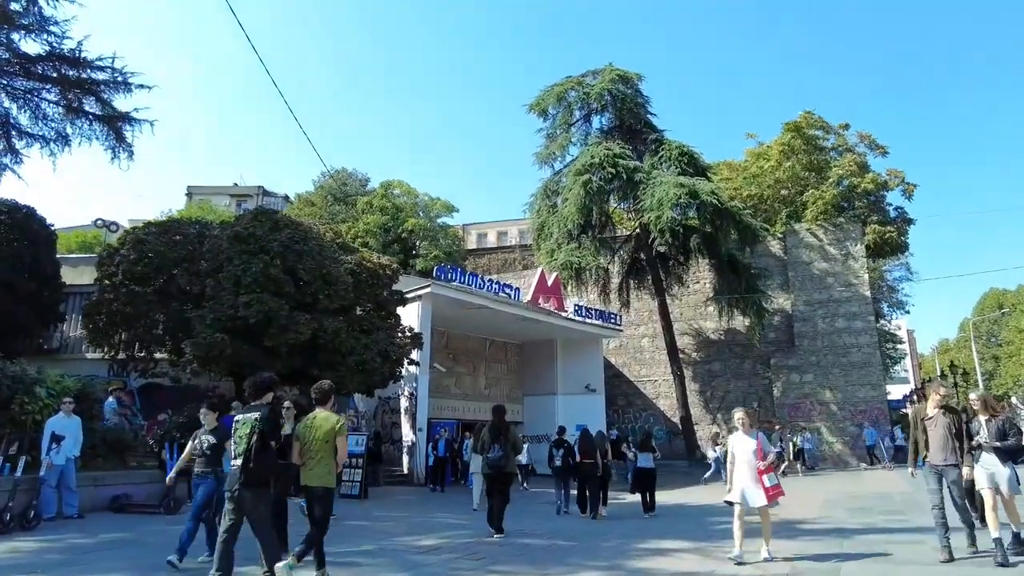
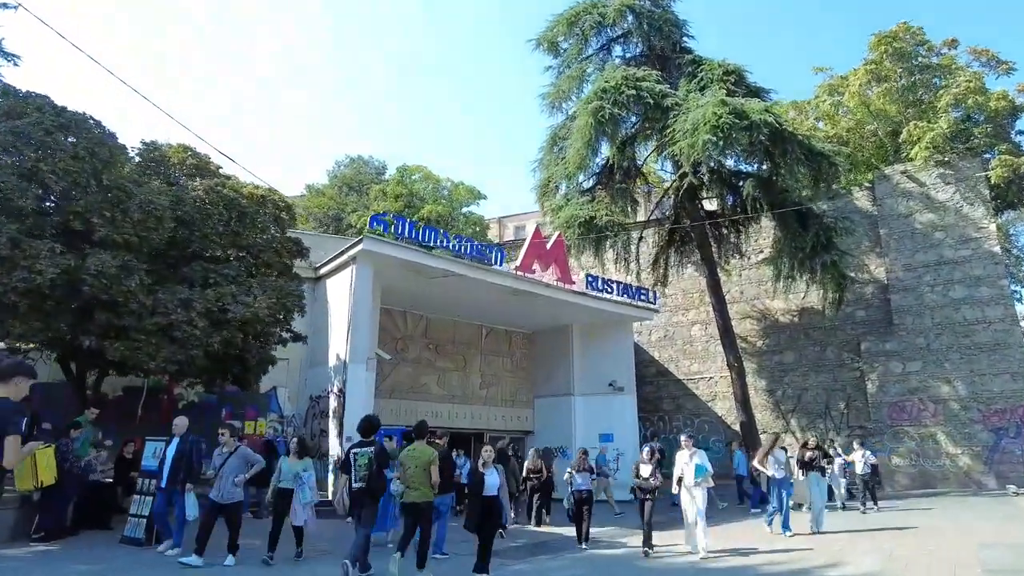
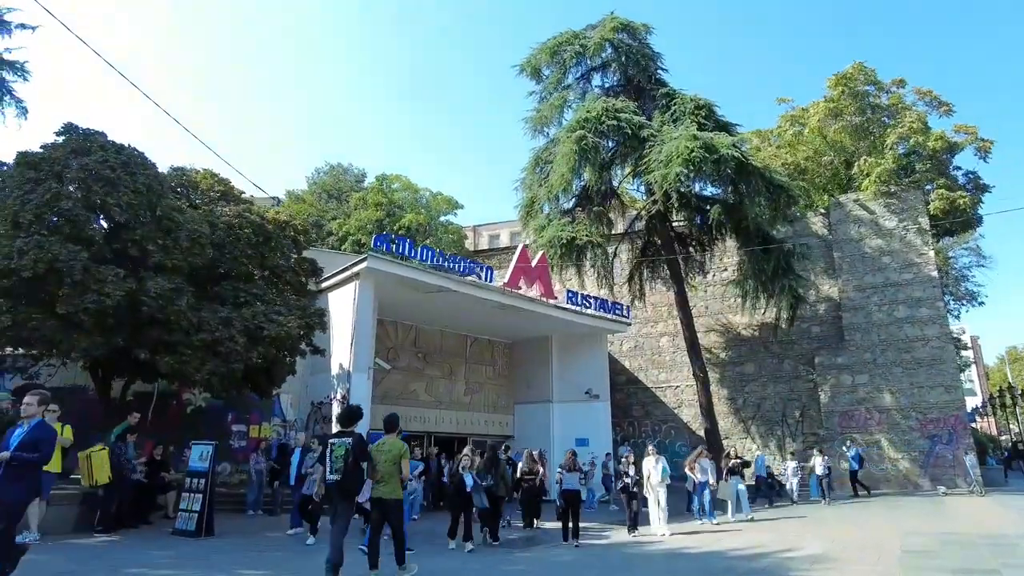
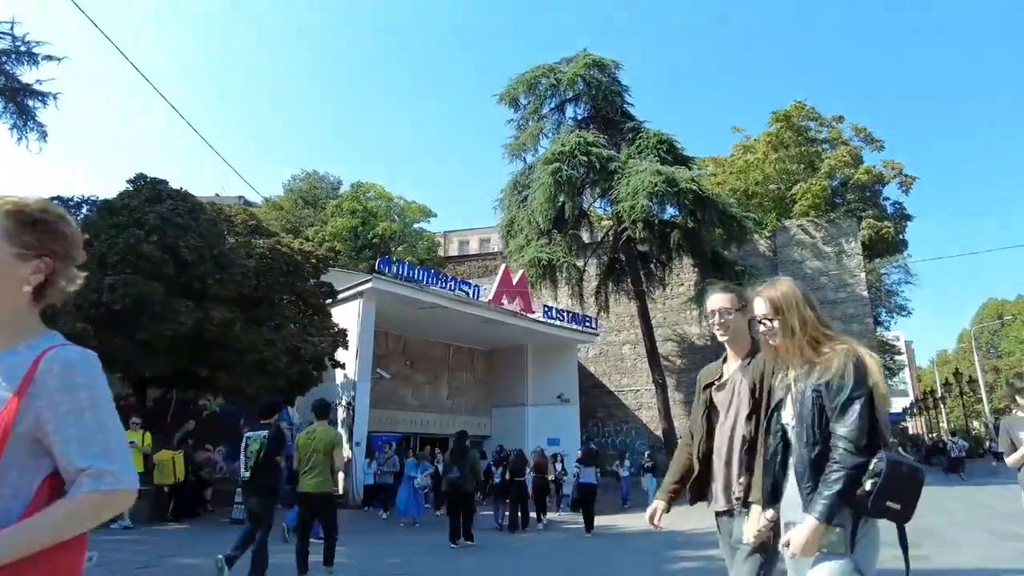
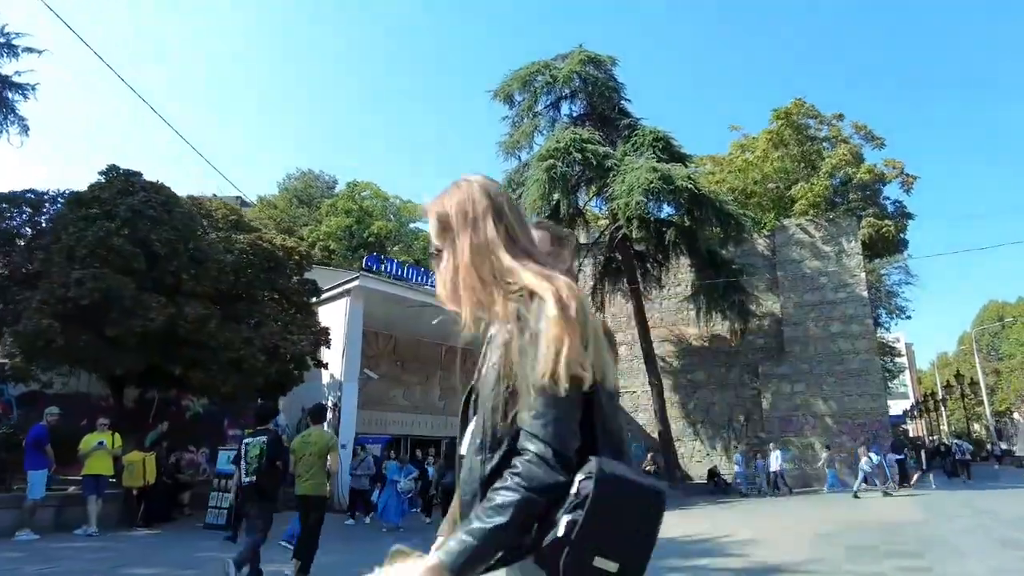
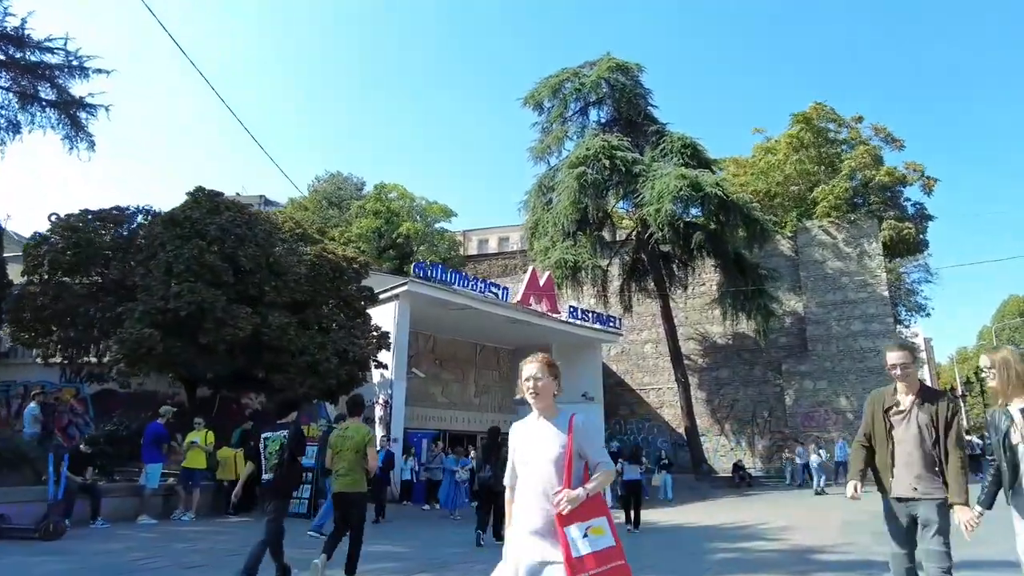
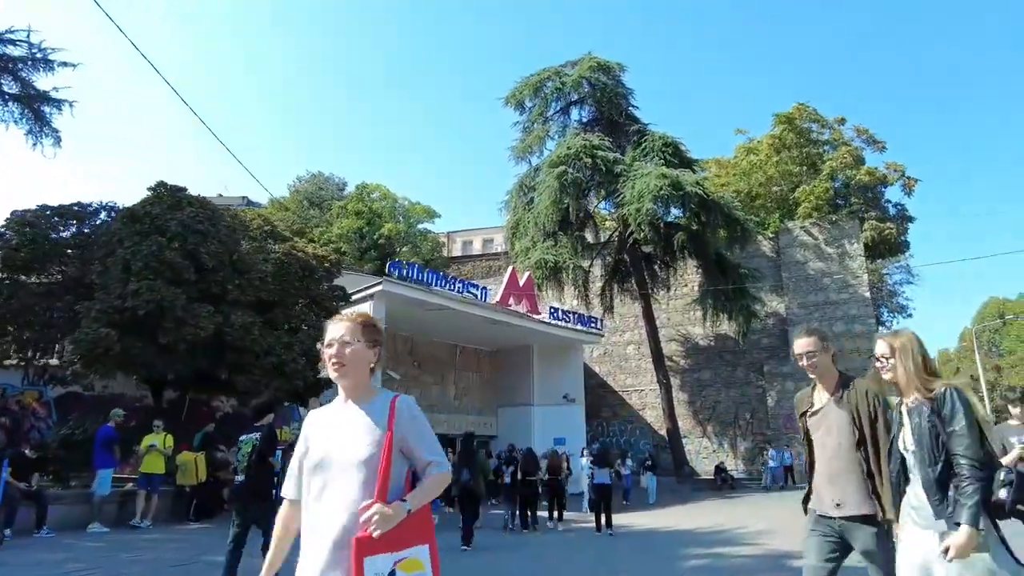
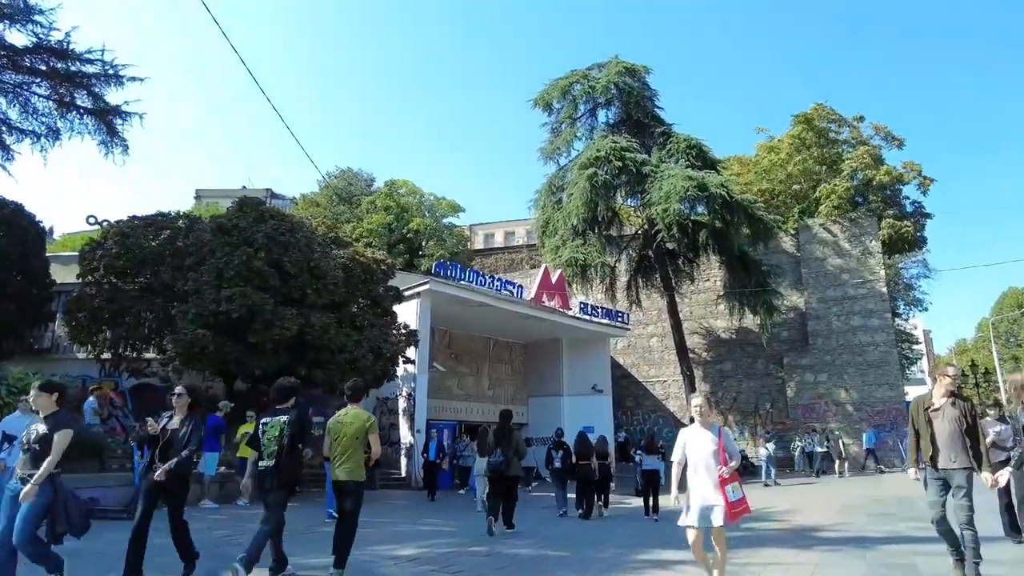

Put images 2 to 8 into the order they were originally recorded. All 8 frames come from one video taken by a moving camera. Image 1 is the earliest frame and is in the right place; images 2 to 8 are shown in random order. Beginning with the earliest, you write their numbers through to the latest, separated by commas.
8, 6, 7, 4, 5, 3, 2
